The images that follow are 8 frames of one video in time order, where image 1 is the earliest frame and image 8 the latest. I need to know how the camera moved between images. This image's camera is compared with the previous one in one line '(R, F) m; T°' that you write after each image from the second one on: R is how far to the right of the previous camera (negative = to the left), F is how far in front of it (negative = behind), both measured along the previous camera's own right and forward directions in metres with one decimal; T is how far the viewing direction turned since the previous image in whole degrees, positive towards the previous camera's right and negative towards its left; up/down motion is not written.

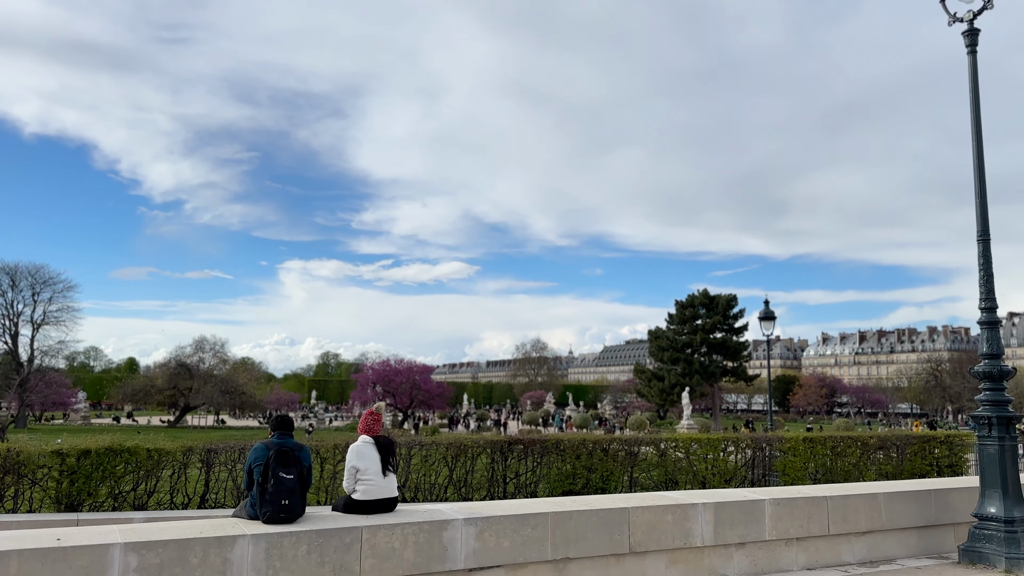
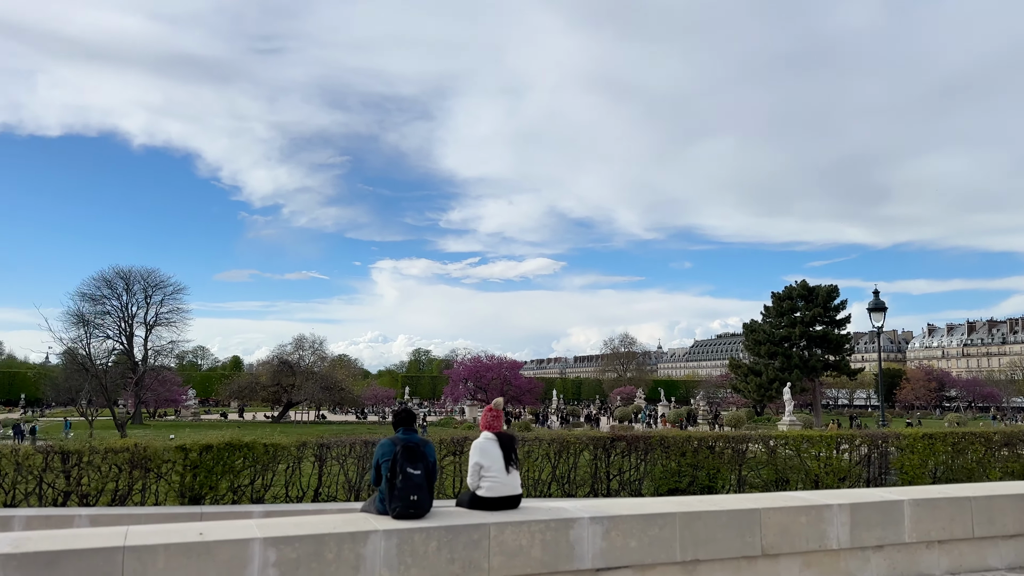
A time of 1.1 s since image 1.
(-0.2, +0.1) m; -6°
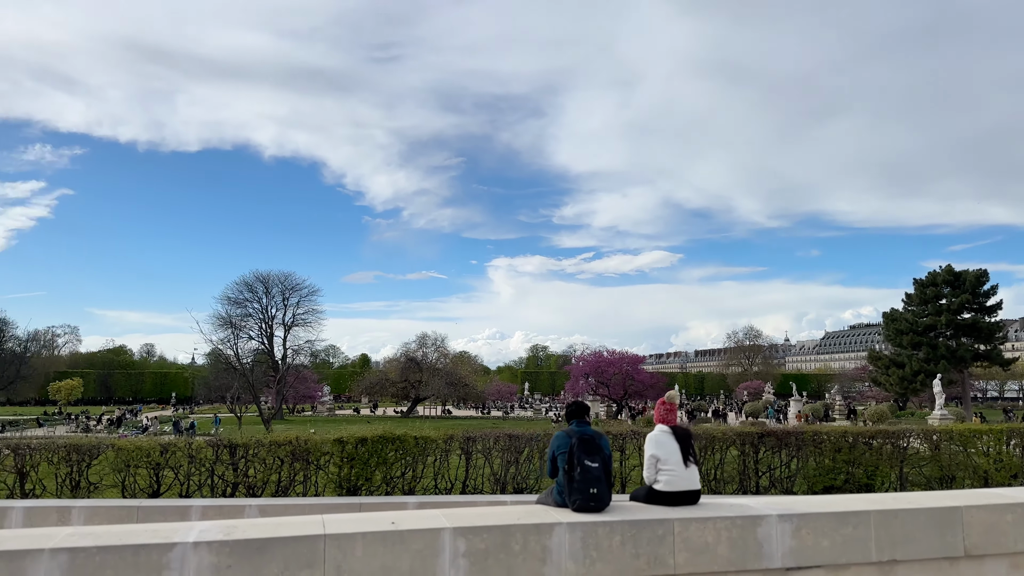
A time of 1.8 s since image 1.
(-0.3, +0.1) m; -8°
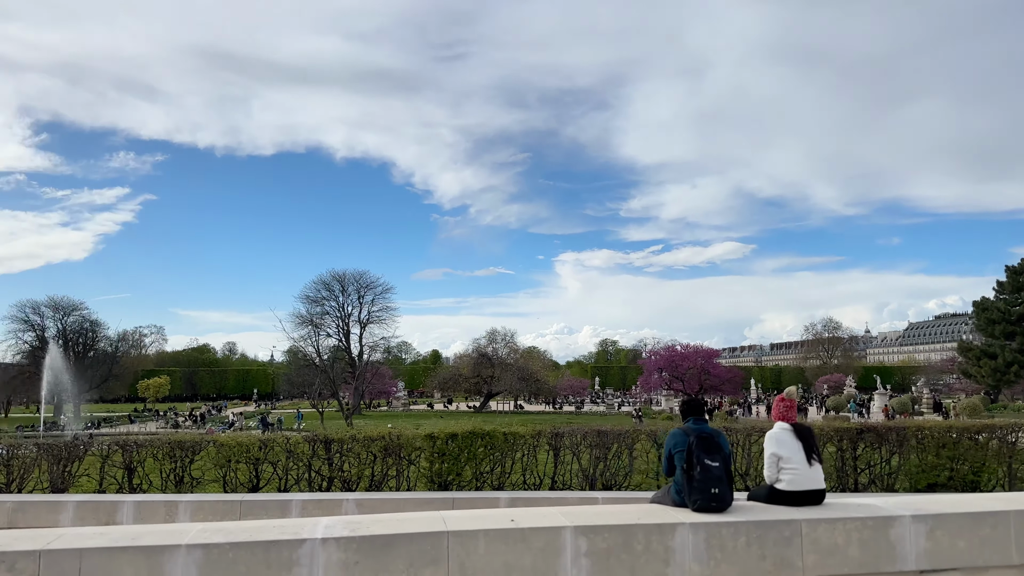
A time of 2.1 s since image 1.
(-0.2, +0.1) m; -5°
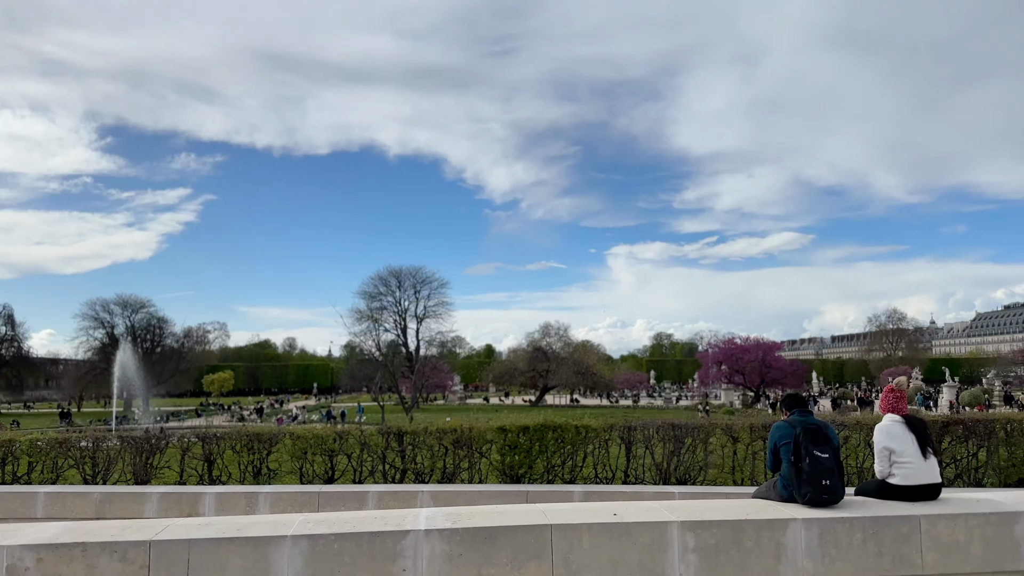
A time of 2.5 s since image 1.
(-0.2, +0.1) m; -4°
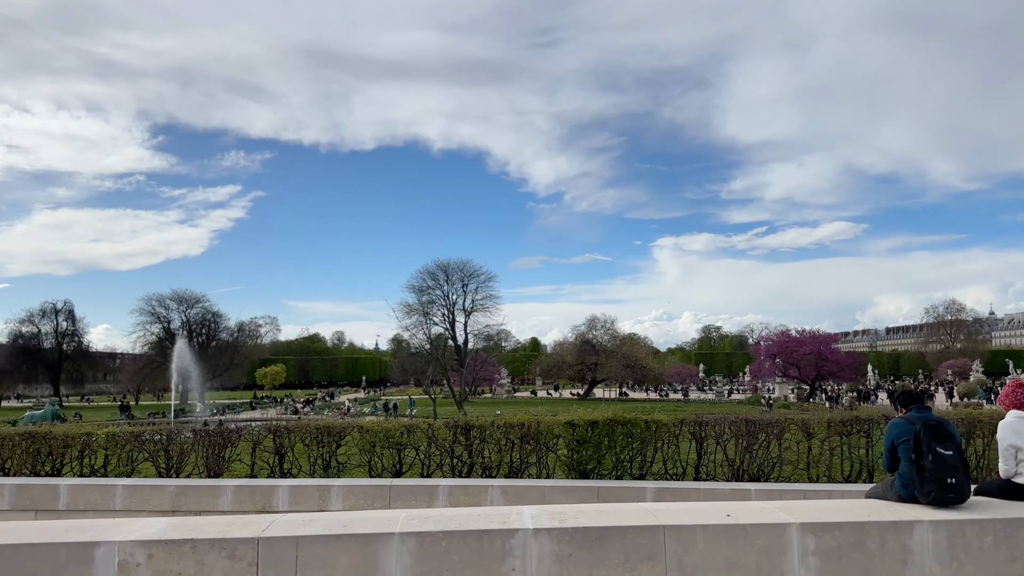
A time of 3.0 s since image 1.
(-0.3, +0.1) m; -3°
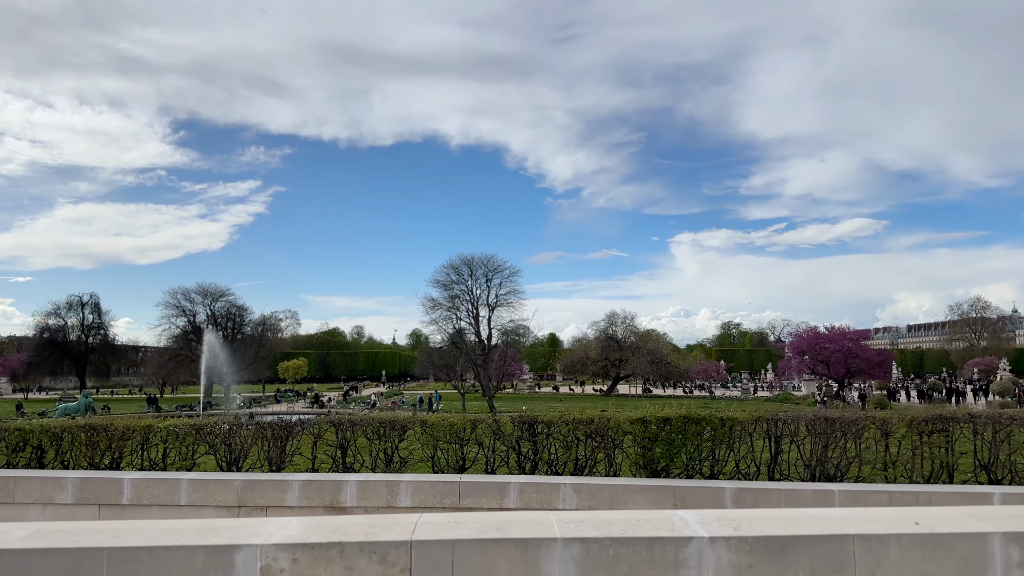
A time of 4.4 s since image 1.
(-0.6, +0.3) m; -1°
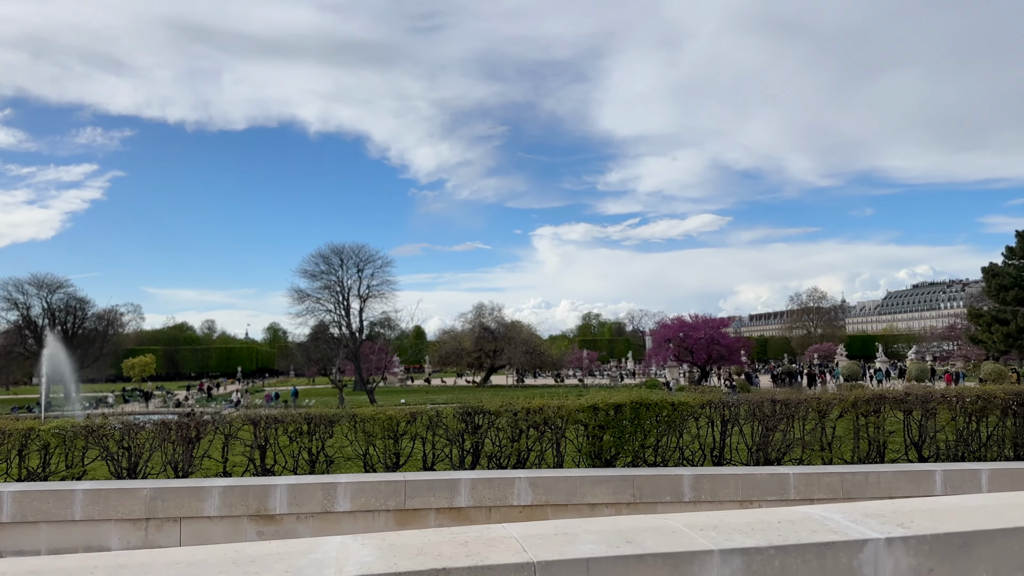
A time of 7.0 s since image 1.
(-0.9, +0.8) m; +10°
